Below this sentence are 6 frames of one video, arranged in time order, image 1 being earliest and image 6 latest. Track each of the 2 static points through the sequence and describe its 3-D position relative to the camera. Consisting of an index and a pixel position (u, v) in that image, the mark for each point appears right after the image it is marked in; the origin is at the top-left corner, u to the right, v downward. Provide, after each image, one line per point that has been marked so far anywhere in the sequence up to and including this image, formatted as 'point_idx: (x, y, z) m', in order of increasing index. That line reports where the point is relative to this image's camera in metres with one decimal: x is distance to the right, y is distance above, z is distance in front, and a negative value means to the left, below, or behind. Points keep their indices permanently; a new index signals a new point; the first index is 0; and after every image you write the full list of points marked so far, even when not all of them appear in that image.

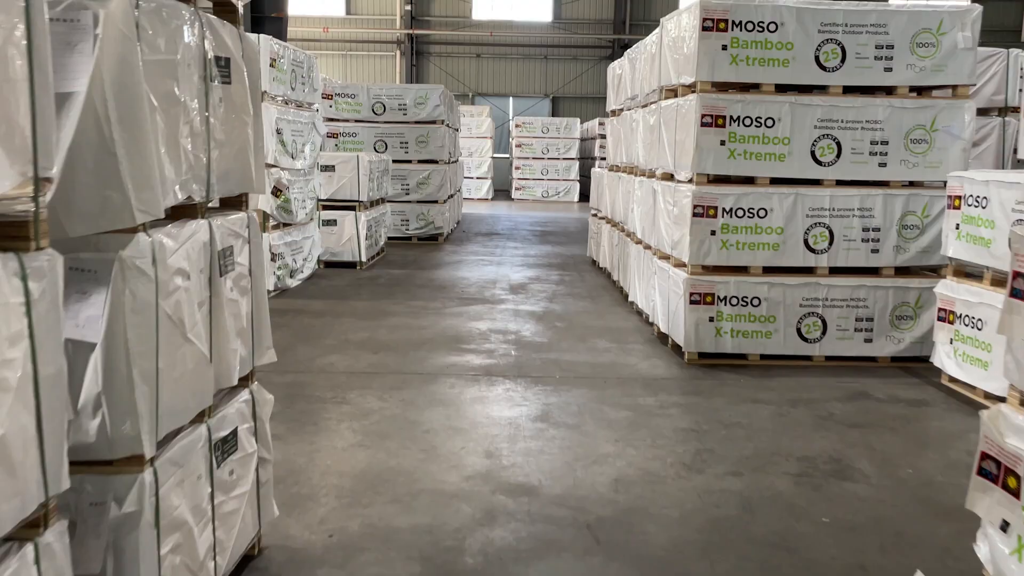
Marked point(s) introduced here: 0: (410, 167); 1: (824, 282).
0: (-1.4, +1.7, +12.0) m
1: (+2.0, 0.0, +5.4) m
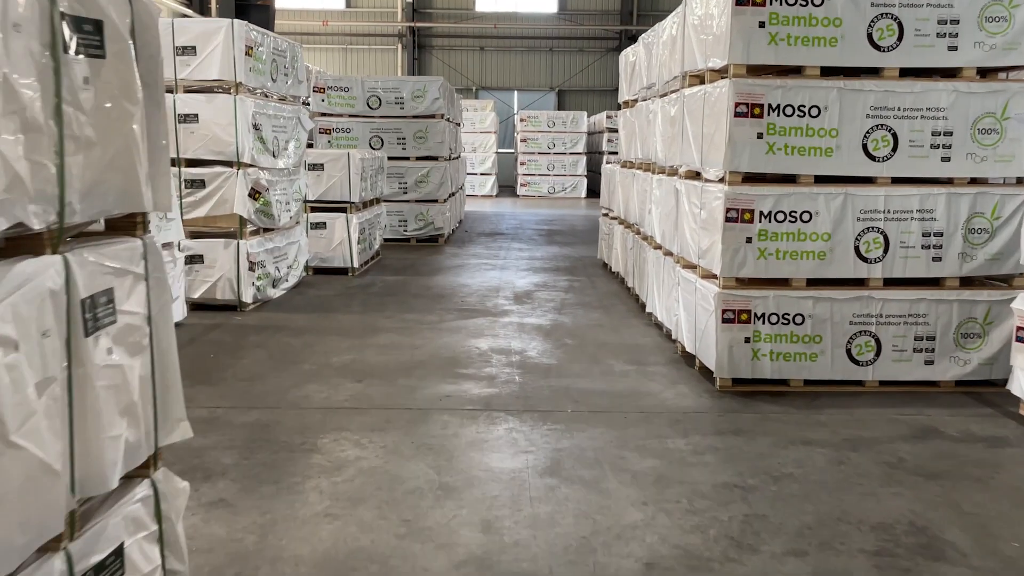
0: (-1.4, +1.7, +11.3) m
1: (+2.0, 0.0, +4.7) m
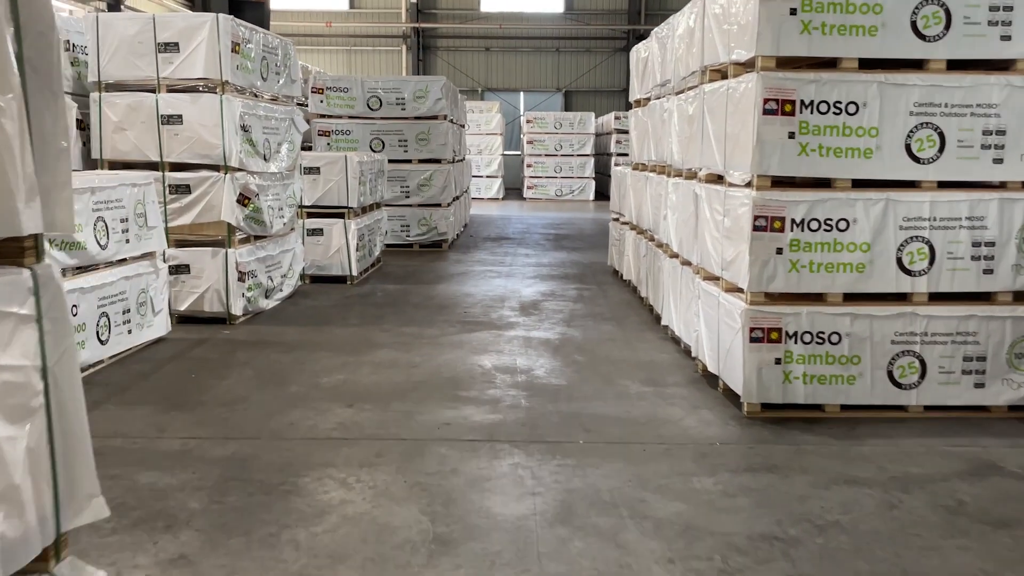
0: (-1.3, +1.6, +10.9) m
1: (+2.0, -0.1, +4.2) m
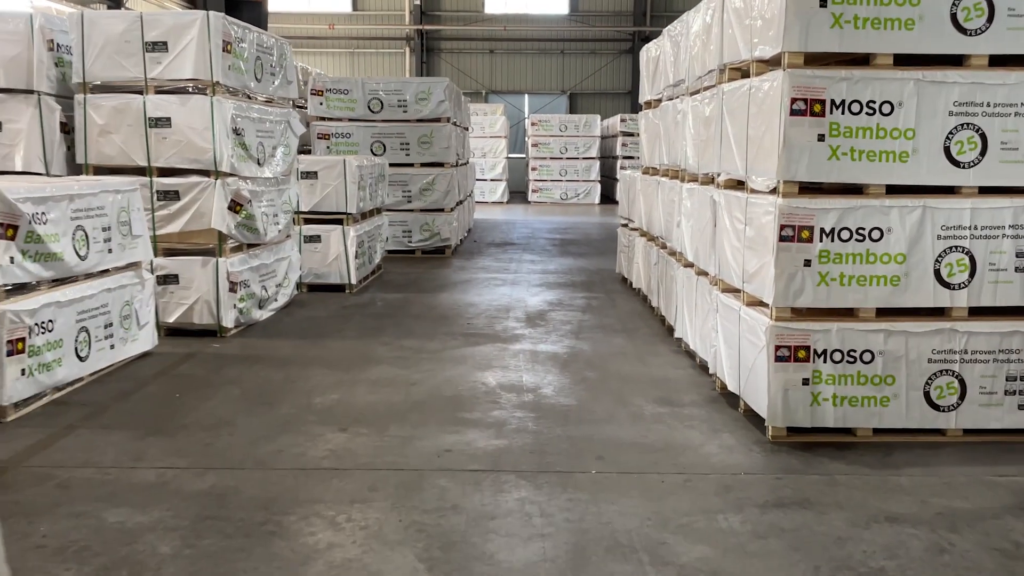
0: (-1.2, +1.5, +10.6) m
1: (+2.1, -0.2, +3.9) m
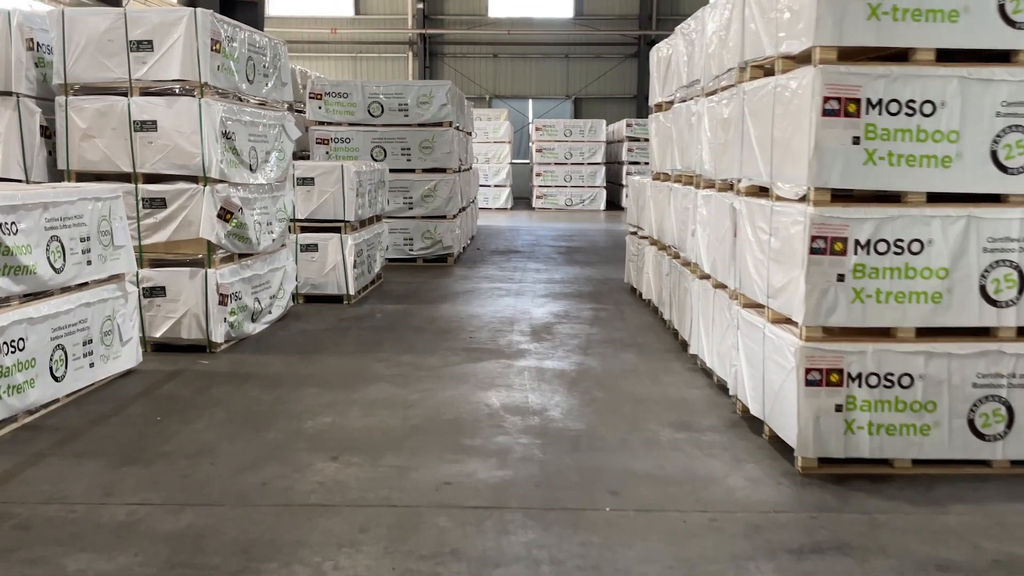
0: (-1.2, +1.3, +10.3) m
1: (+2.1, -0.3, +3.5) m
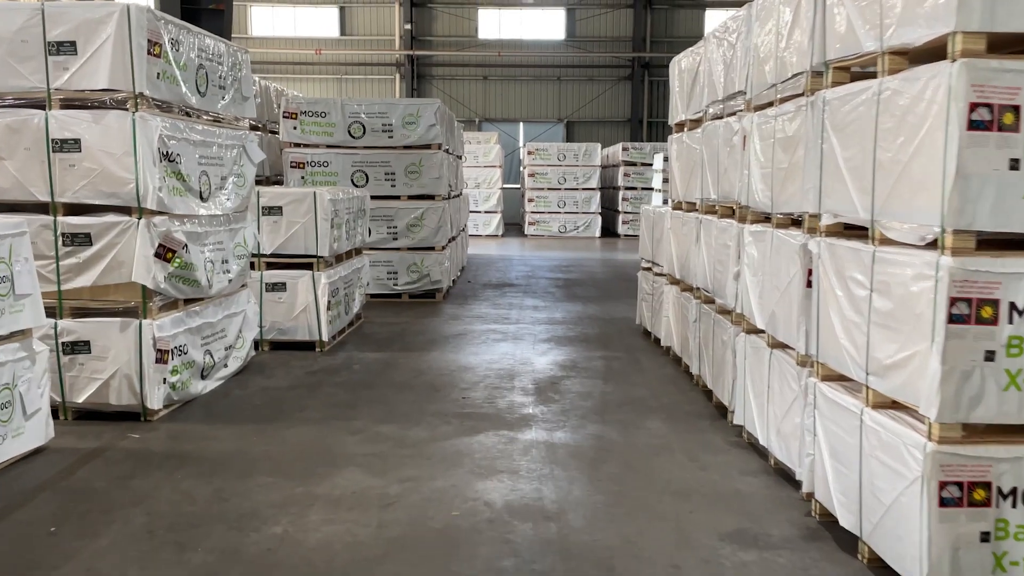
0: (-1.2, +0.9, +9.2) m
1: (+2.1, -0.5, +2.5) m
